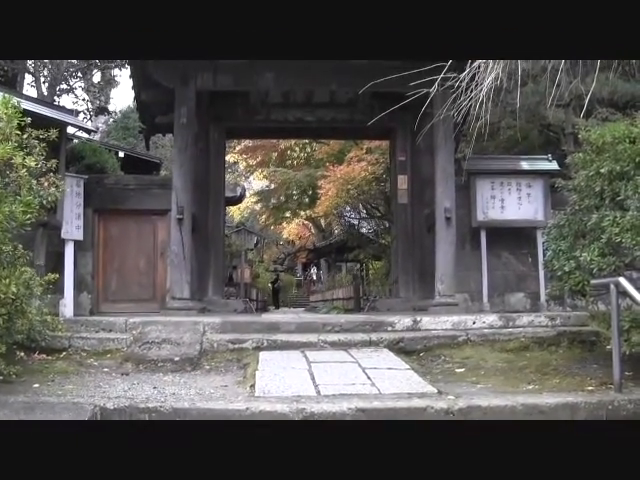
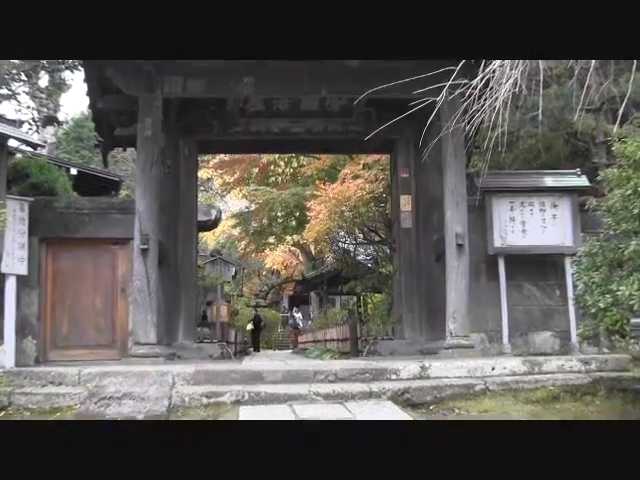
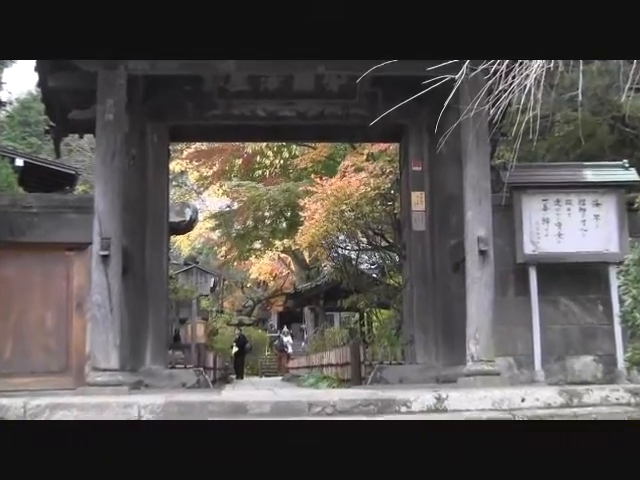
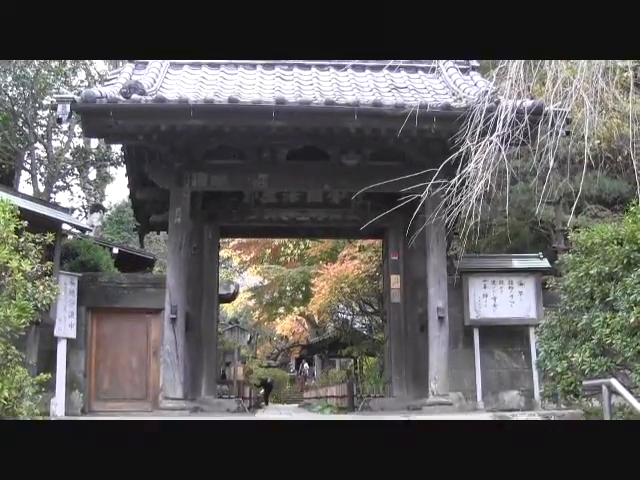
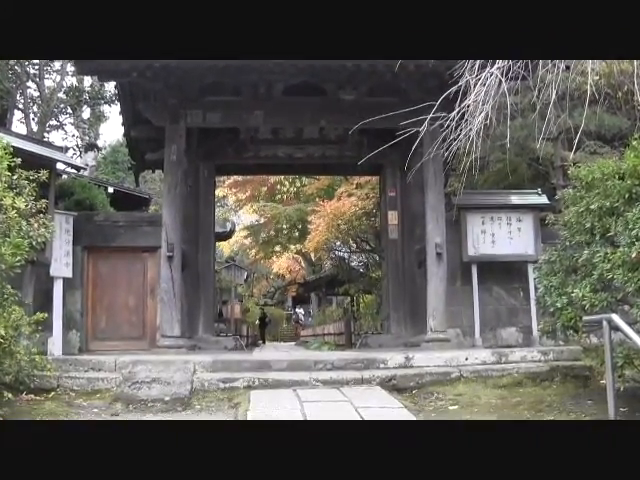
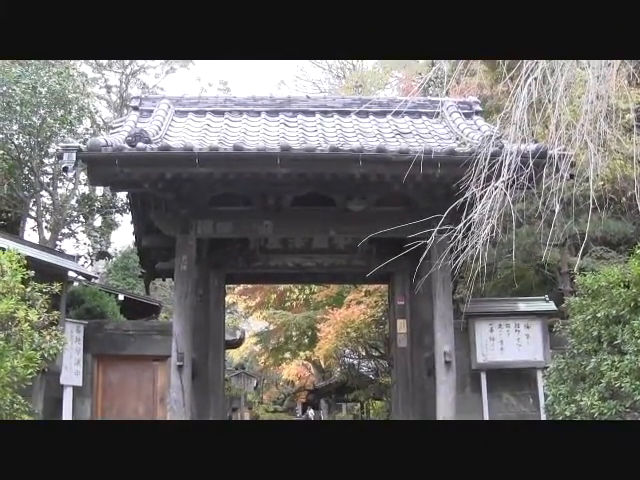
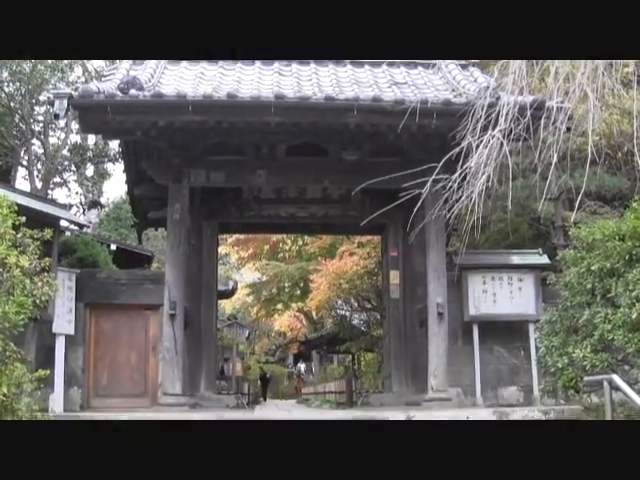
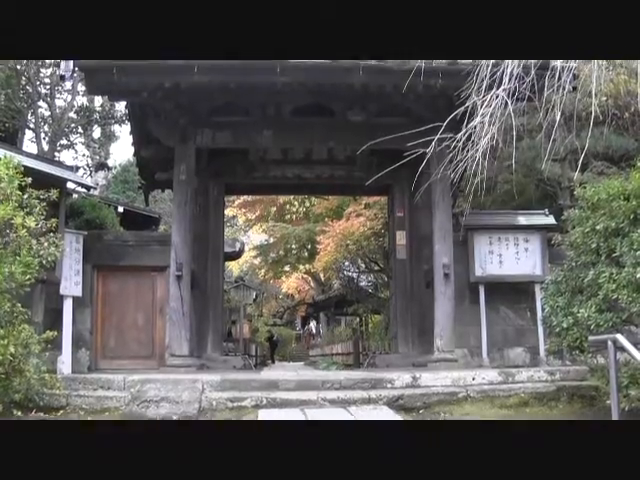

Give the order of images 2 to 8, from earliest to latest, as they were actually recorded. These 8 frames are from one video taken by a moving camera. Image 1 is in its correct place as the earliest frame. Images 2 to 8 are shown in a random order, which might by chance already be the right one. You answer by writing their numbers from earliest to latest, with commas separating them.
8, 4, 6, 7, 5, 2, 3
